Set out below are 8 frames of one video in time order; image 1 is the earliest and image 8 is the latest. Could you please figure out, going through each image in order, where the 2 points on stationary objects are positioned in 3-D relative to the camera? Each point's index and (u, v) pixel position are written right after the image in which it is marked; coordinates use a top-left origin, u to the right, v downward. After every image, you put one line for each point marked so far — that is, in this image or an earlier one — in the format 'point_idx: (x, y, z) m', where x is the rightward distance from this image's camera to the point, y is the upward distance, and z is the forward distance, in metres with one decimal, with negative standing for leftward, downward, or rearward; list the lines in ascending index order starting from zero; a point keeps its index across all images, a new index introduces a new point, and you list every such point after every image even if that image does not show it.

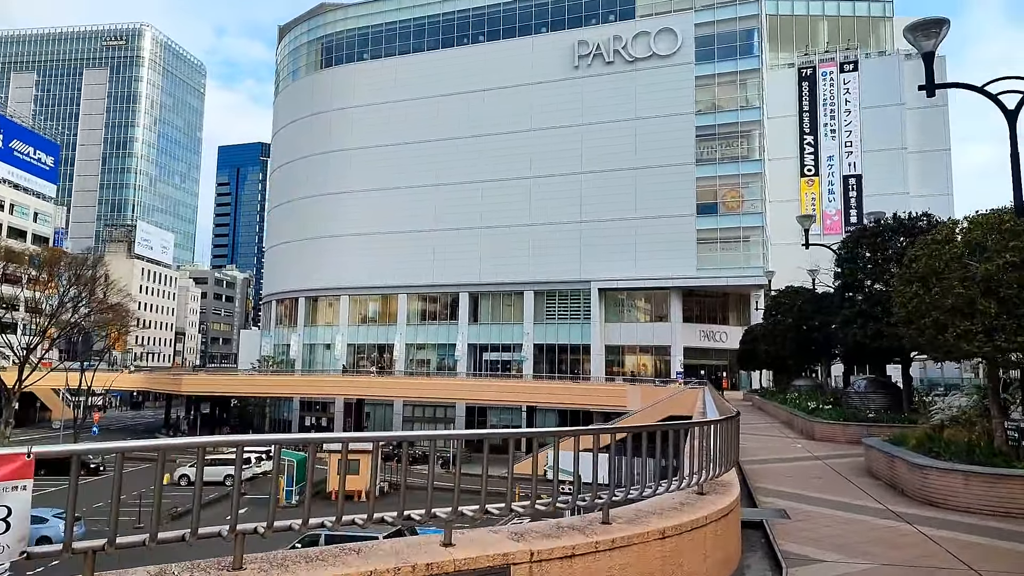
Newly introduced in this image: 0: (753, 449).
0: (+4.1, -2.7, +11.6) m
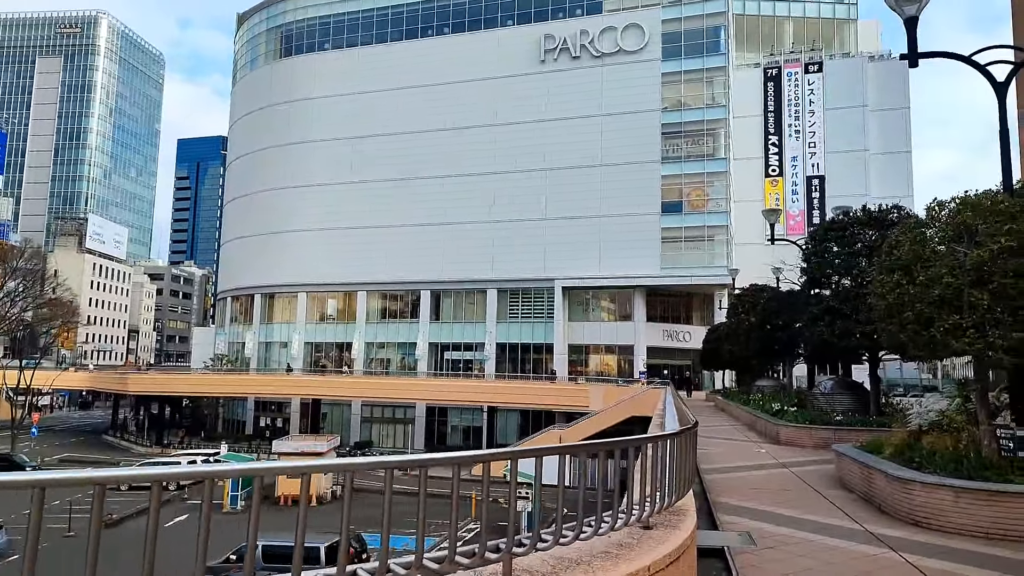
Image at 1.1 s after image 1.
0: (+3.2, -2.6, +10.8) m
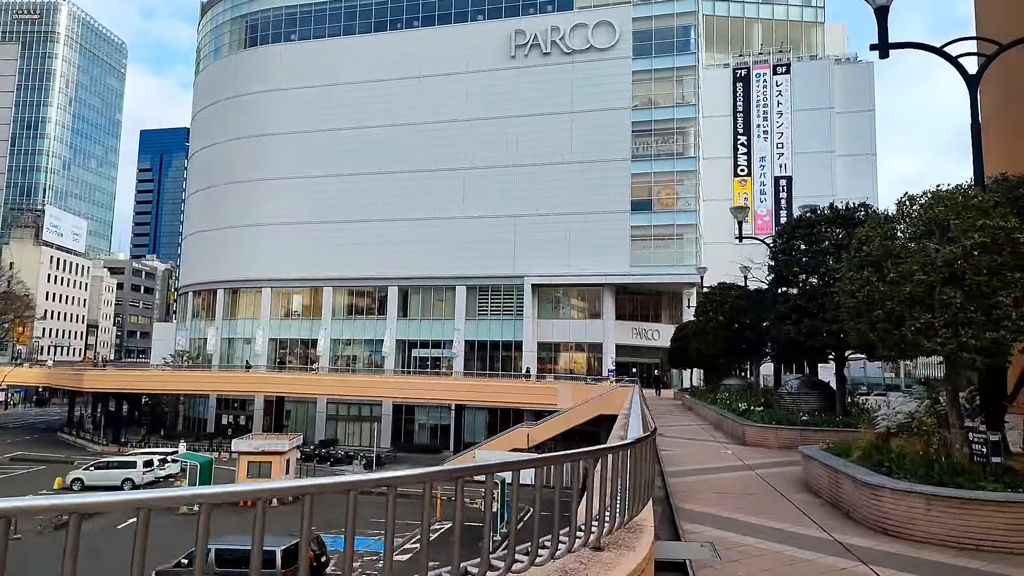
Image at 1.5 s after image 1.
0: (+2.6, -2.6, +10.5) m
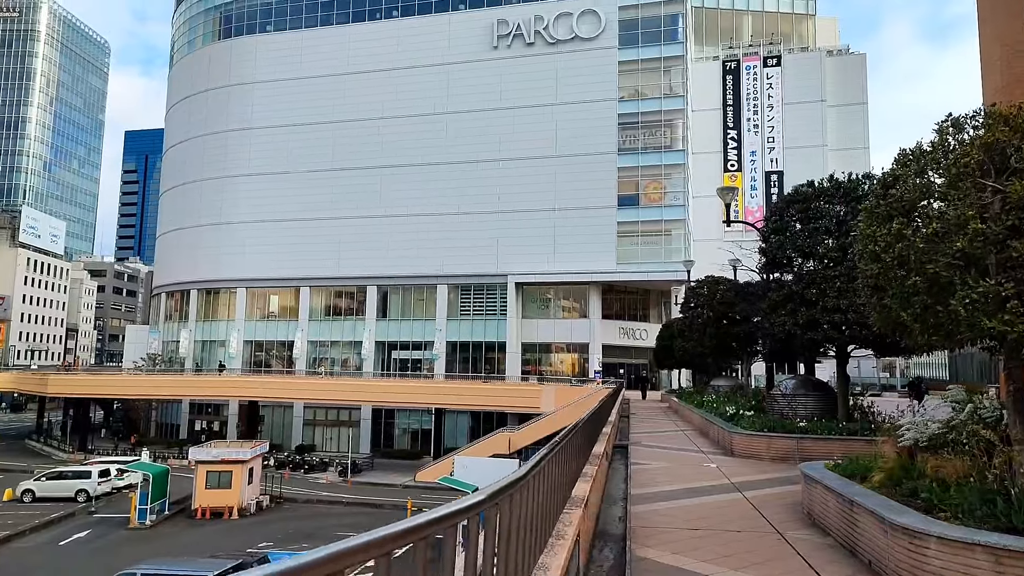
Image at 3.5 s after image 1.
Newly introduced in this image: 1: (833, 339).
0: (+1.8, -2.4, +8.8) m
1: (+5.4, -0.8, +11.4) m
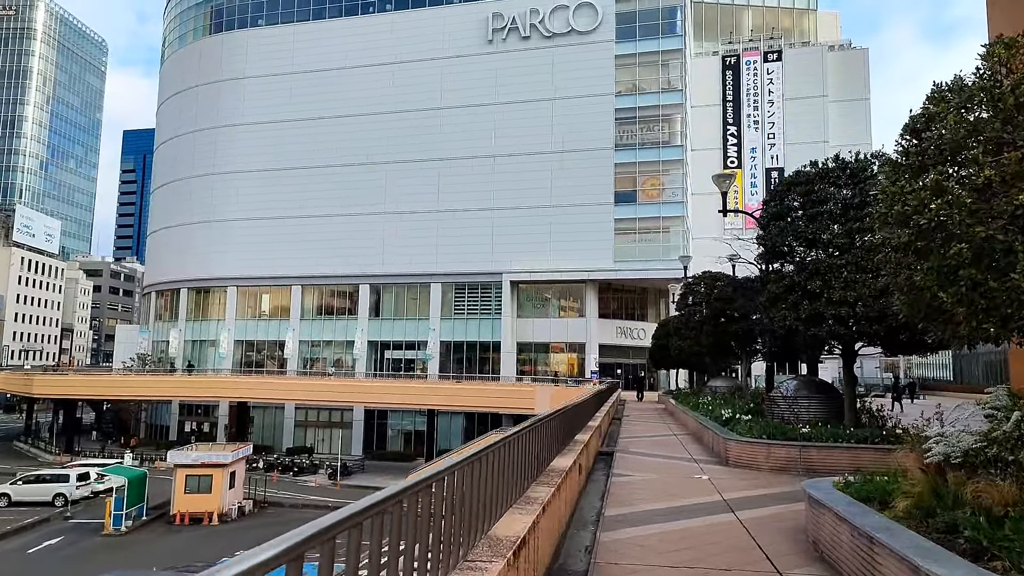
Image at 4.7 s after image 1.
0: (+1.4, -2.2, +7.8) m
1: (+5.0, -0.7, +10.4) m
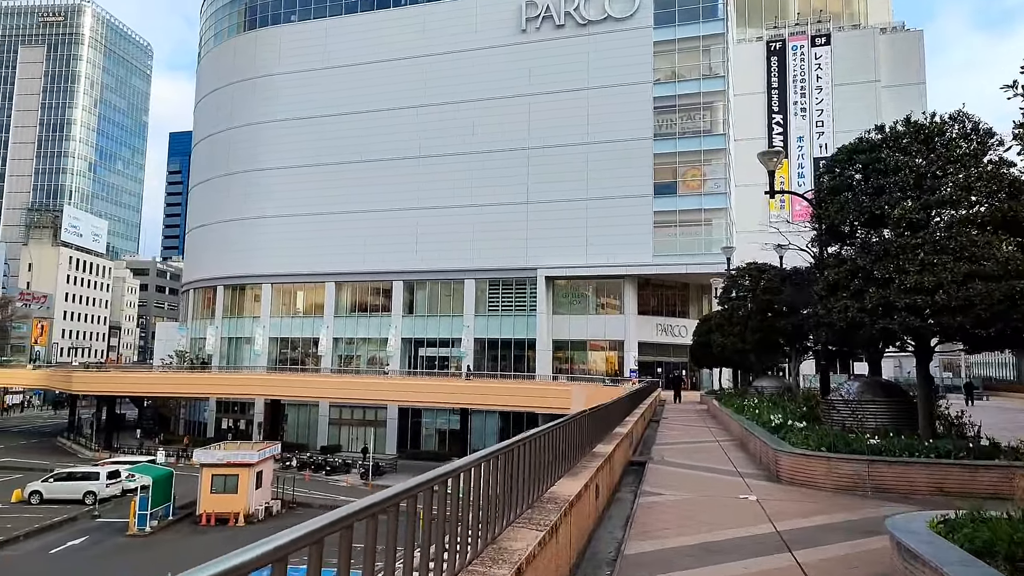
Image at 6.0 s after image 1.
0: (+1.5, -2.1, +6.6) m
1: (+5.2, -0.5, +8.9) m
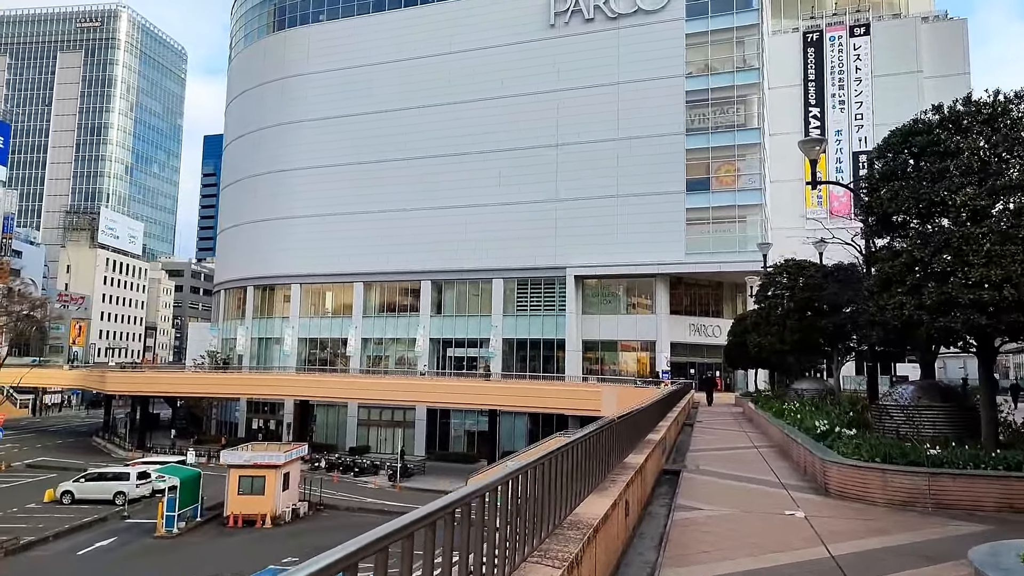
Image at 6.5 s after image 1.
0: (+1.7, -2.0, +6.0) m
1: (+5.5, -0.5, +8.2) m
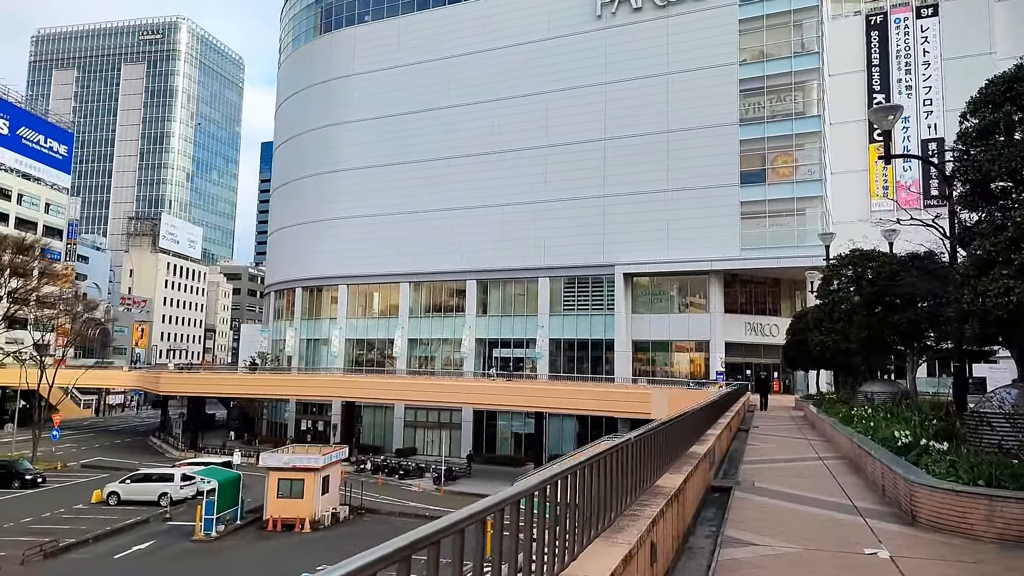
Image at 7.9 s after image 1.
0: (+1.7, -1.9, +4.7) m
1: (+5.7, -0.3, +6.7) m
